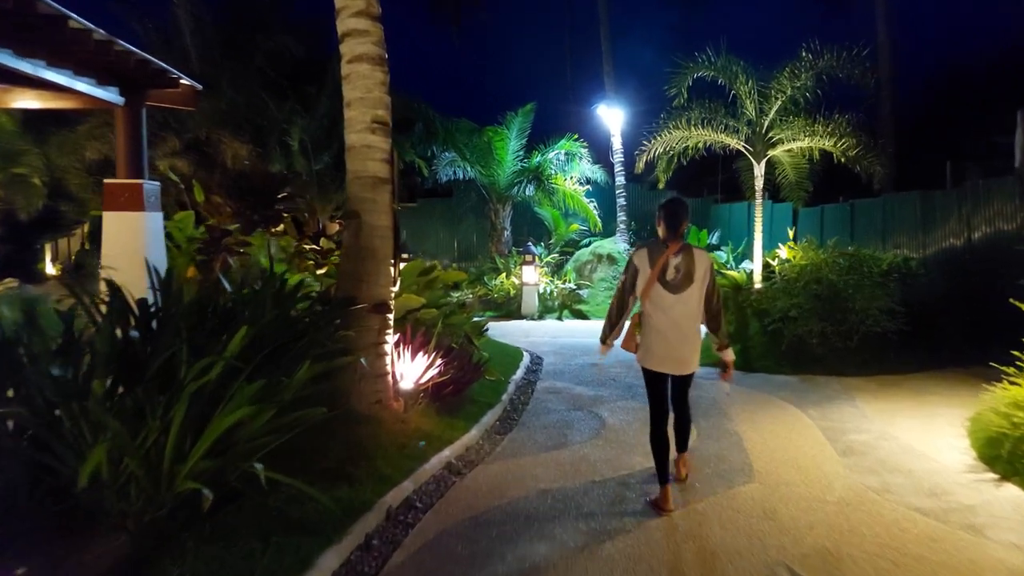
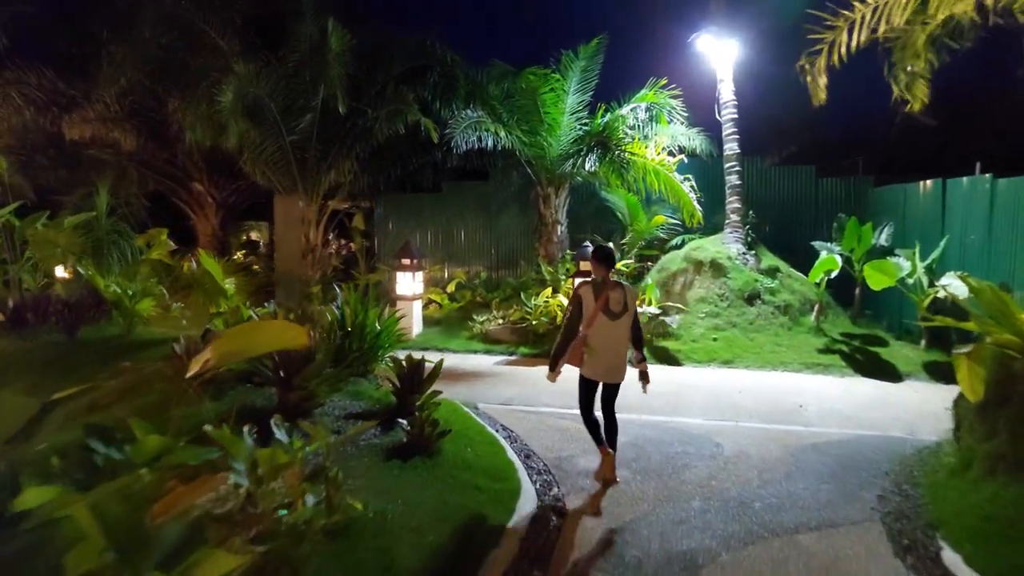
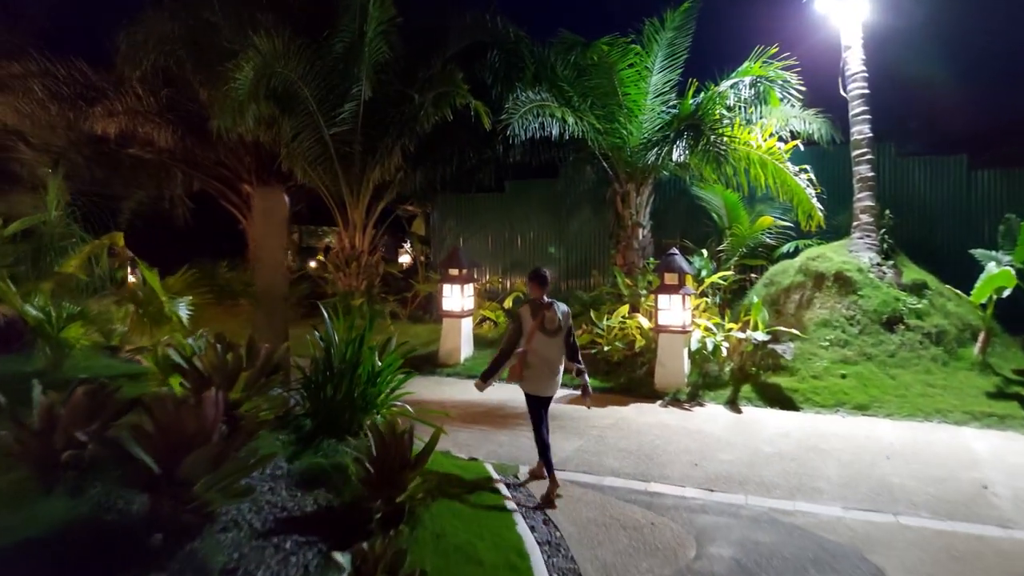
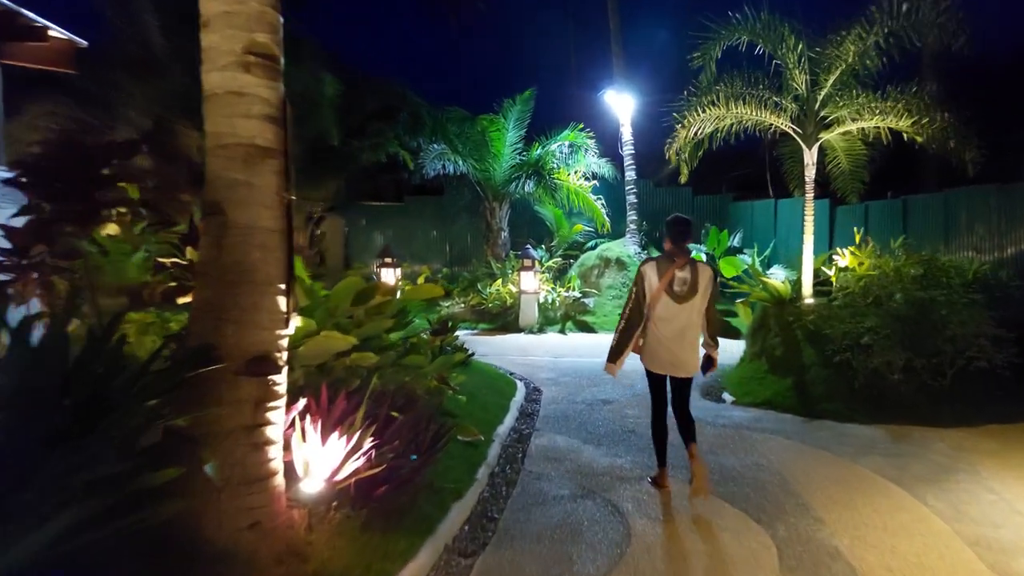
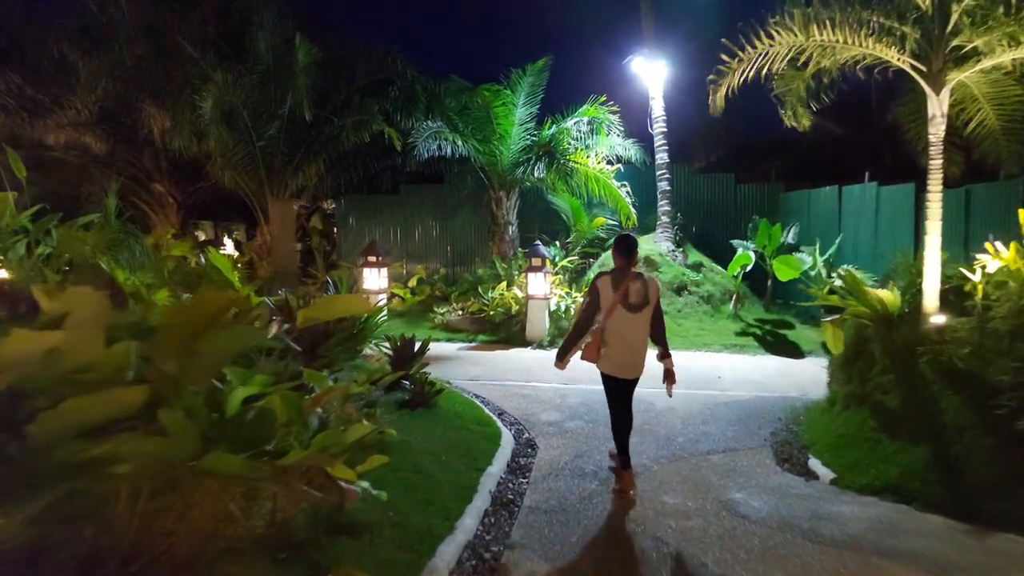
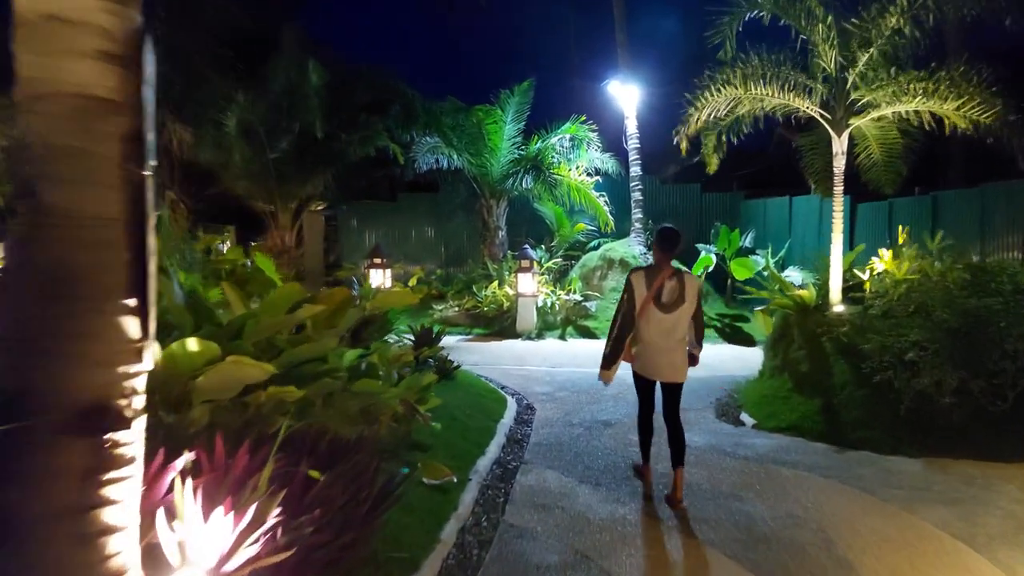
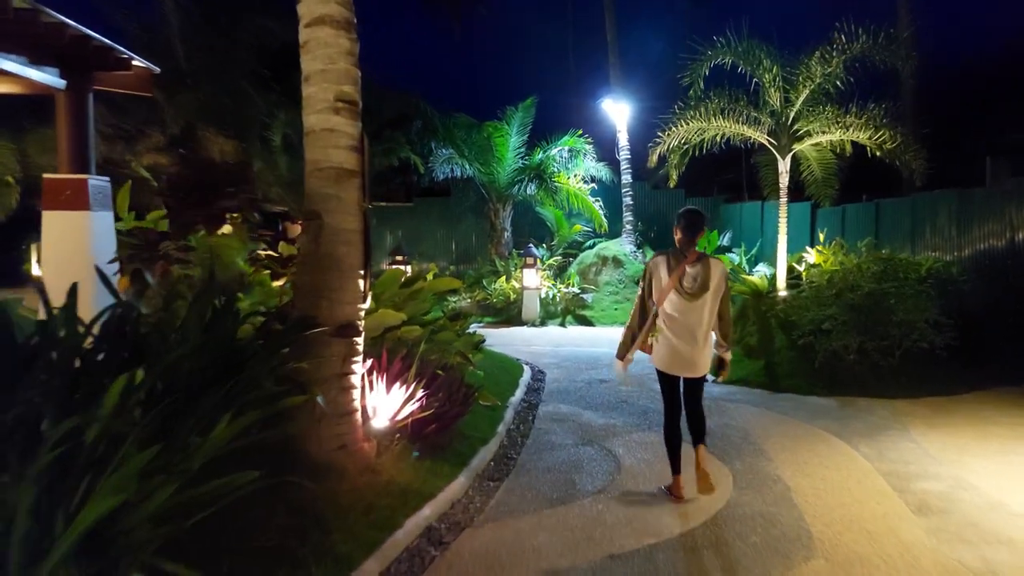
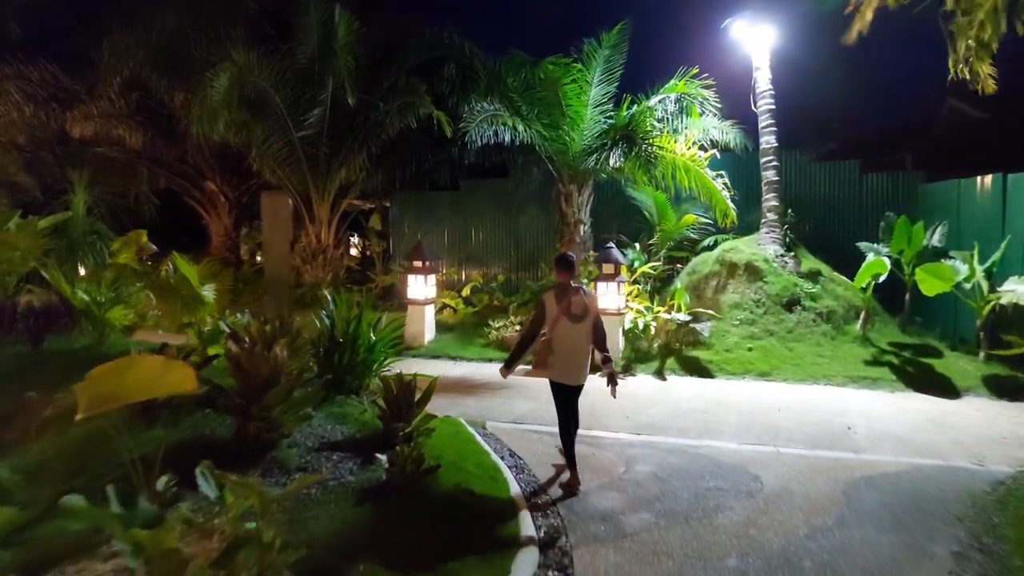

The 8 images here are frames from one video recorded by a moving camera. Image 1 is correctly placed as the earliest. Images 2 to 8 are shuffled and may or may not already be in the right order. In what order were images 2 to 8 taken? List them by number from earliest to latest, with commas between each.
7, 4, 6, 5, 2, 8, 3
